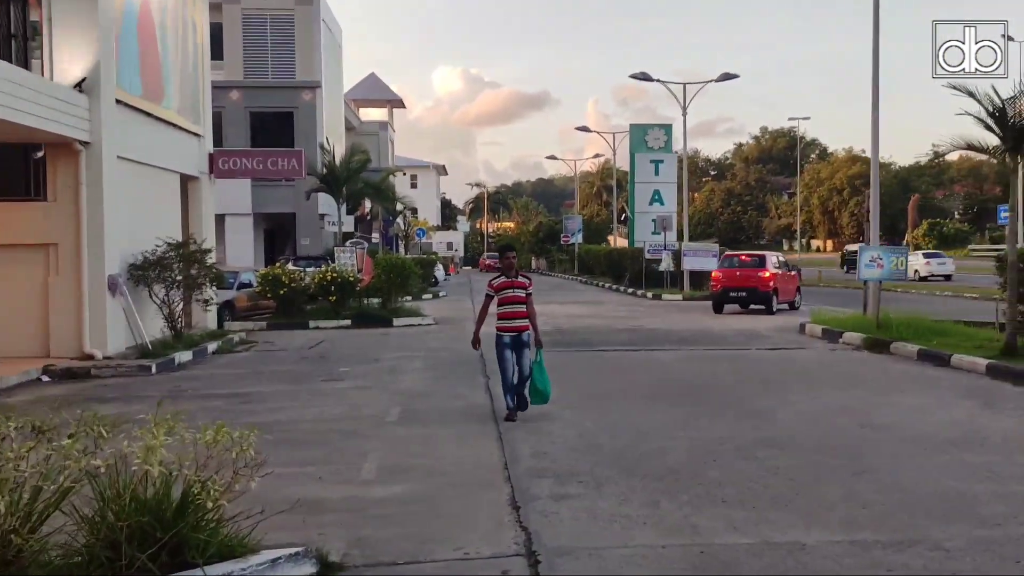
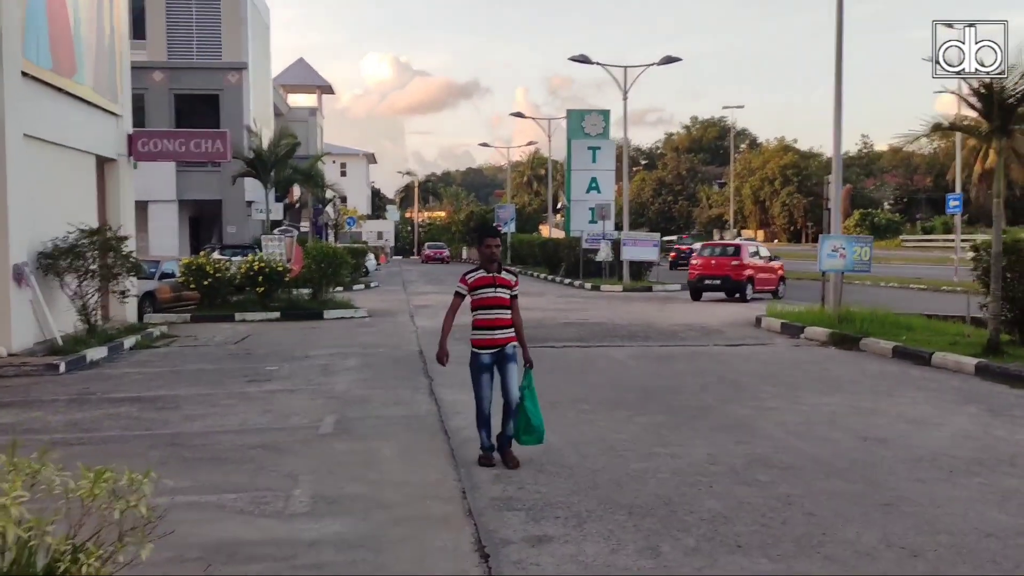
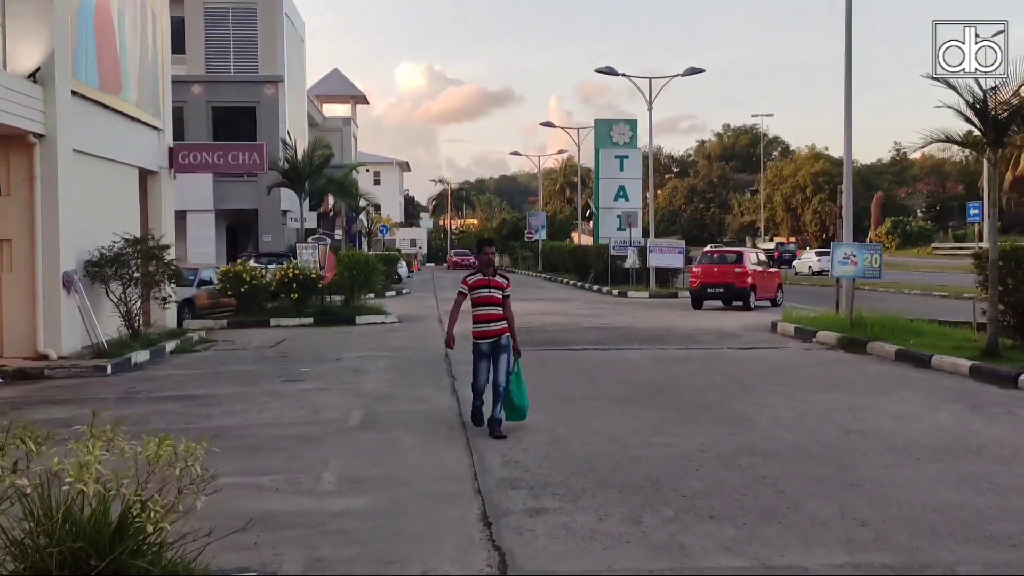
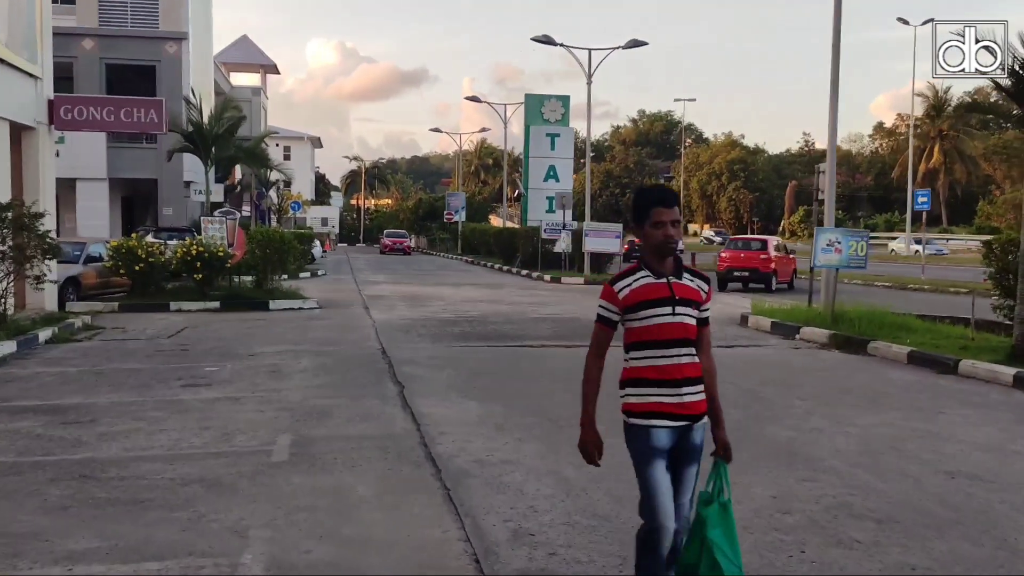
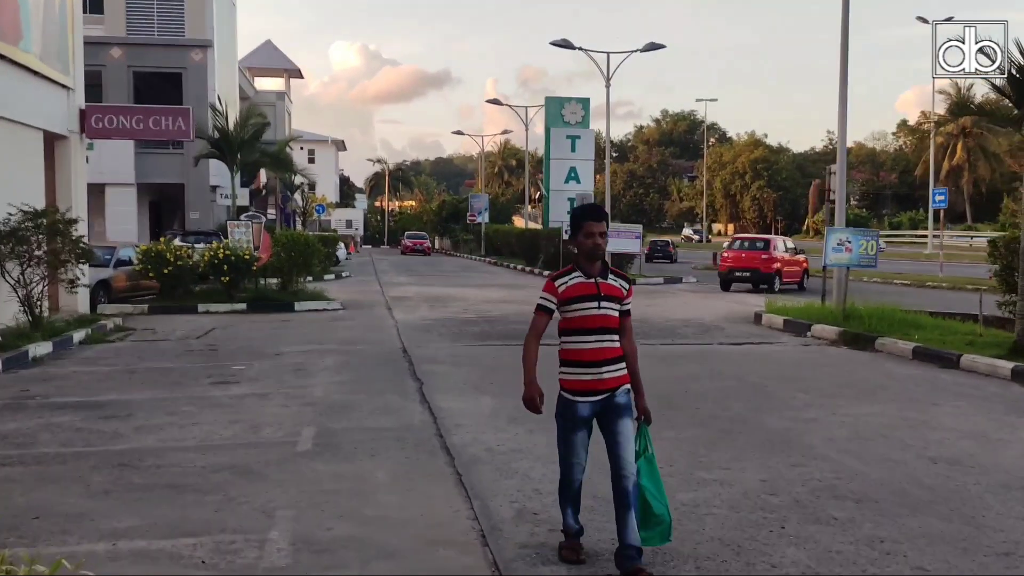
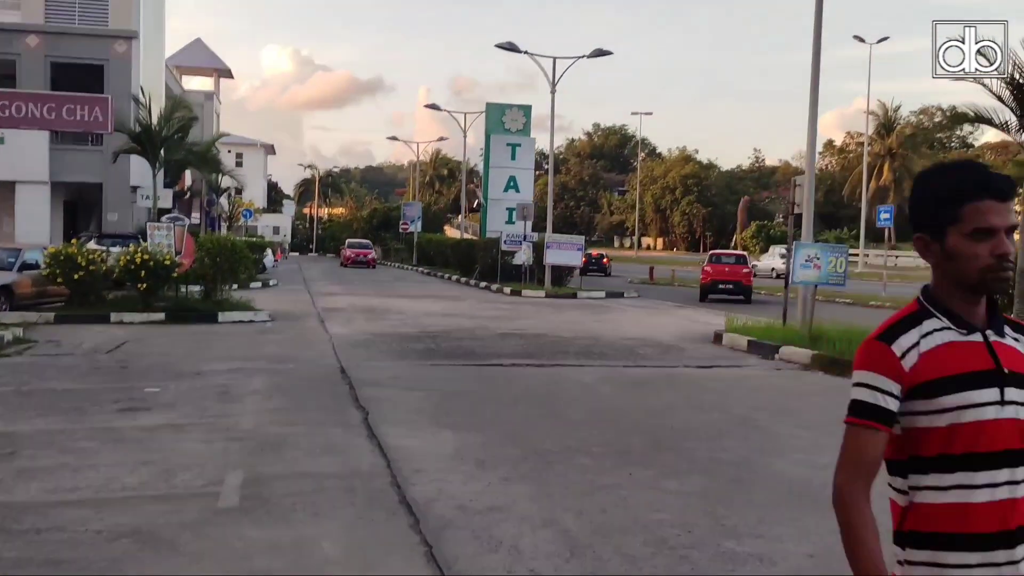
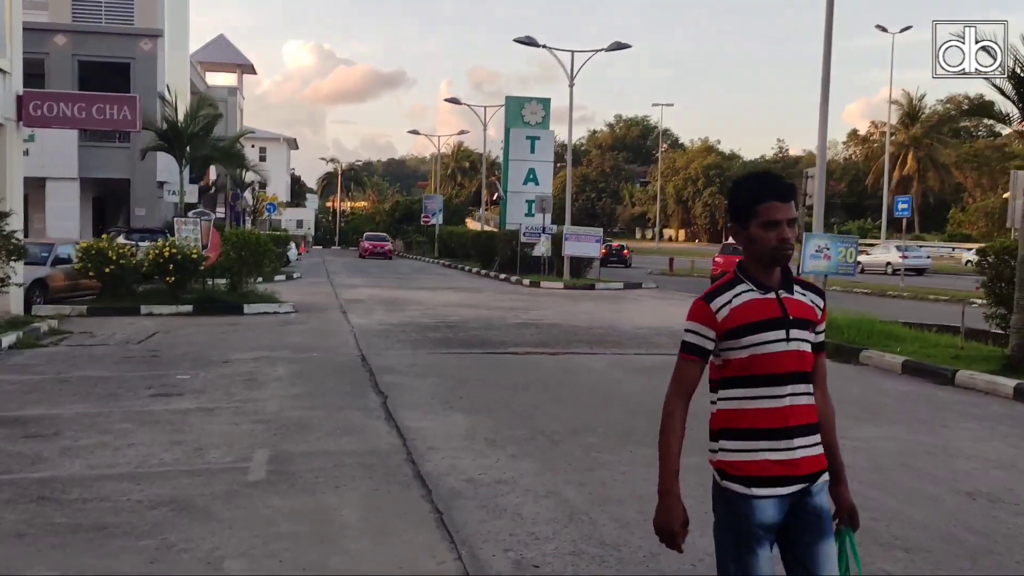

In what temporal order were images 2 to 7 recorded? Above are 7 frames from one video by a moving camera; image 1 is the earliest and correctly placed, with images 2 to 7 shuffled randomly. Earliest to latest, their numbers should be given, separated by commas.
3, 2, 5, 4, 7, 6
